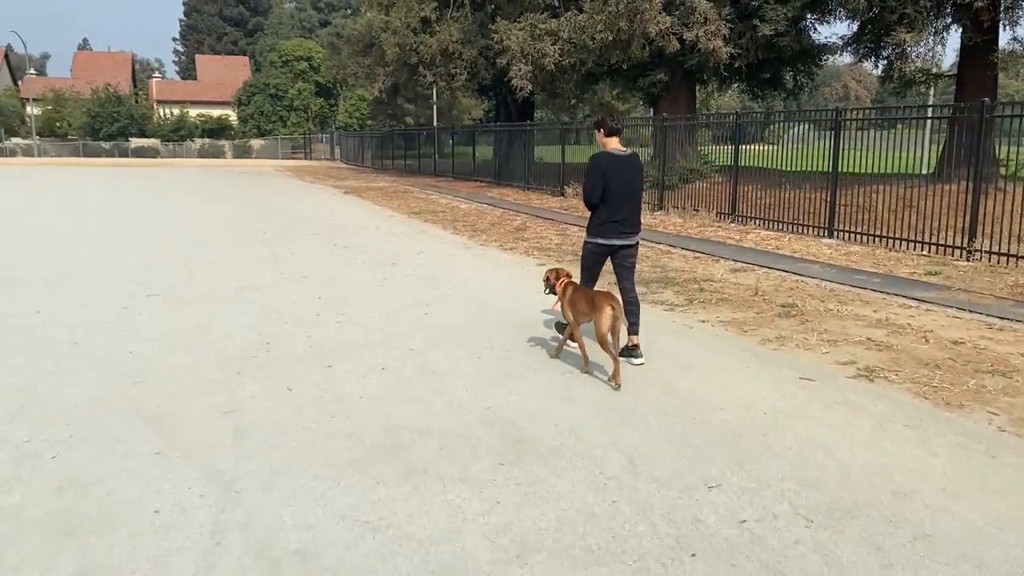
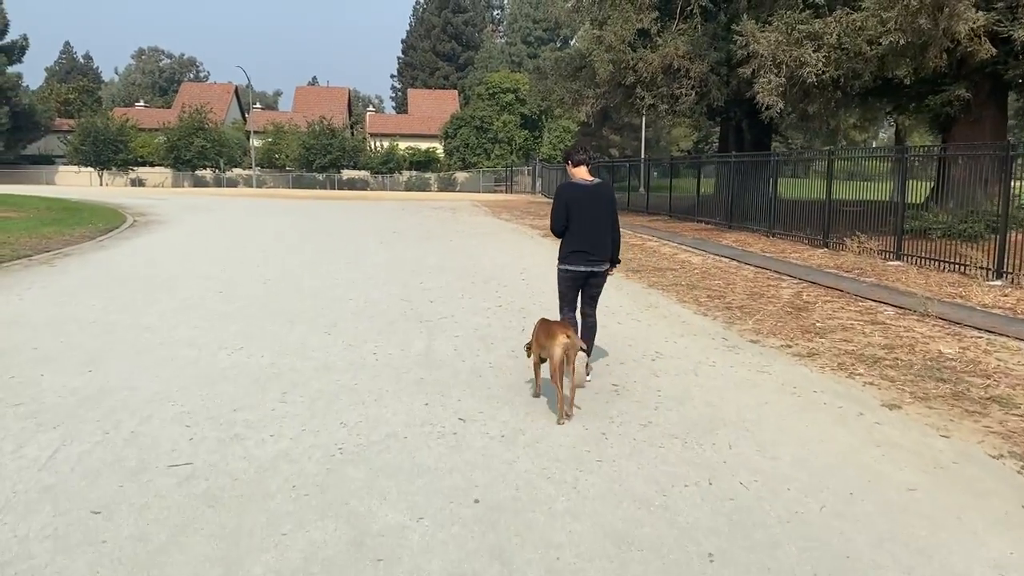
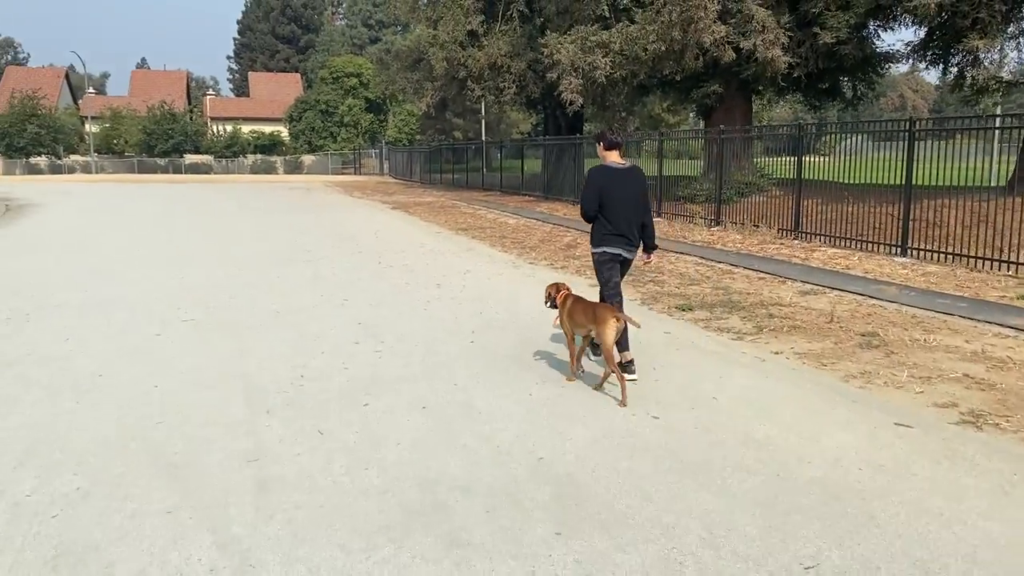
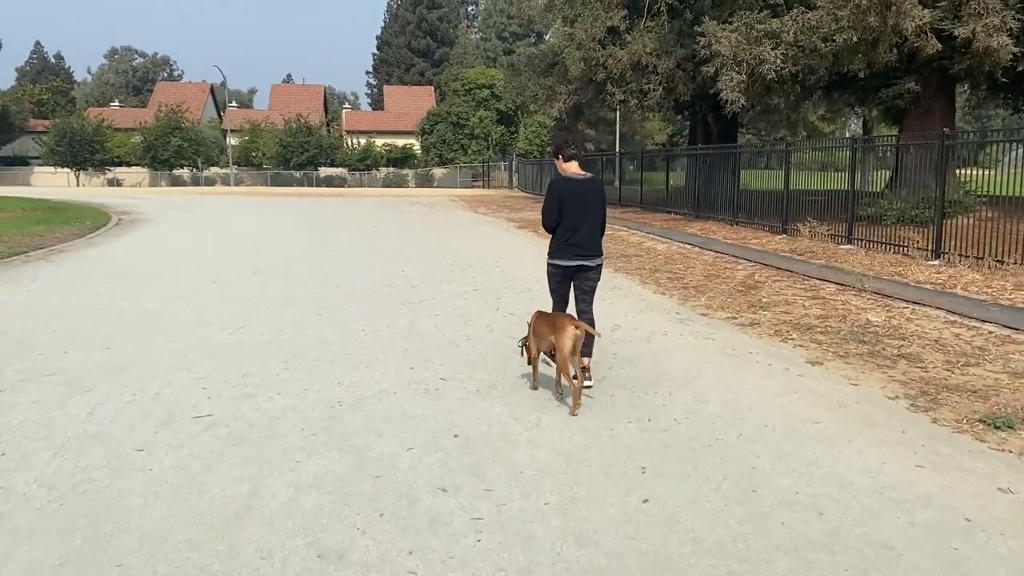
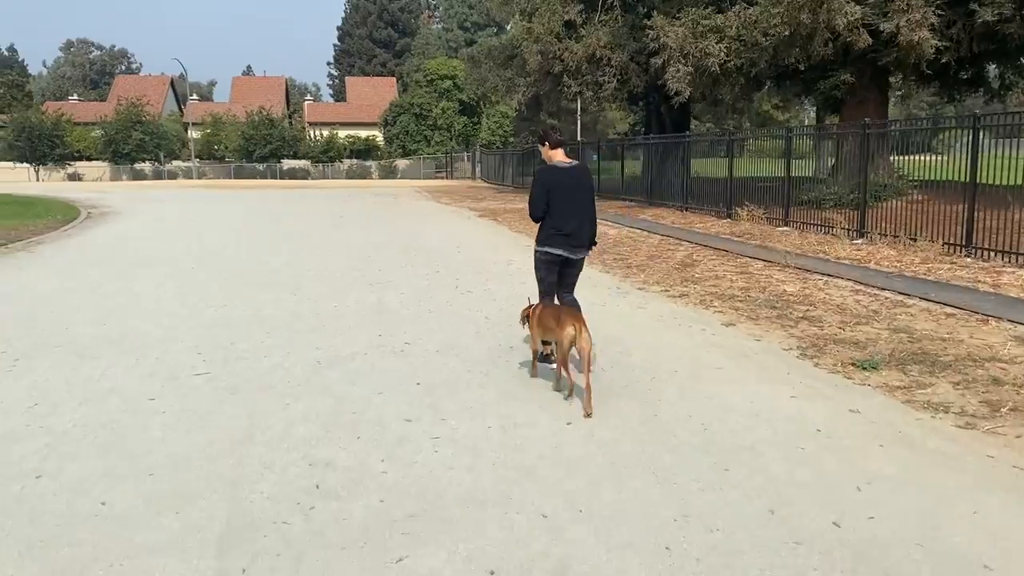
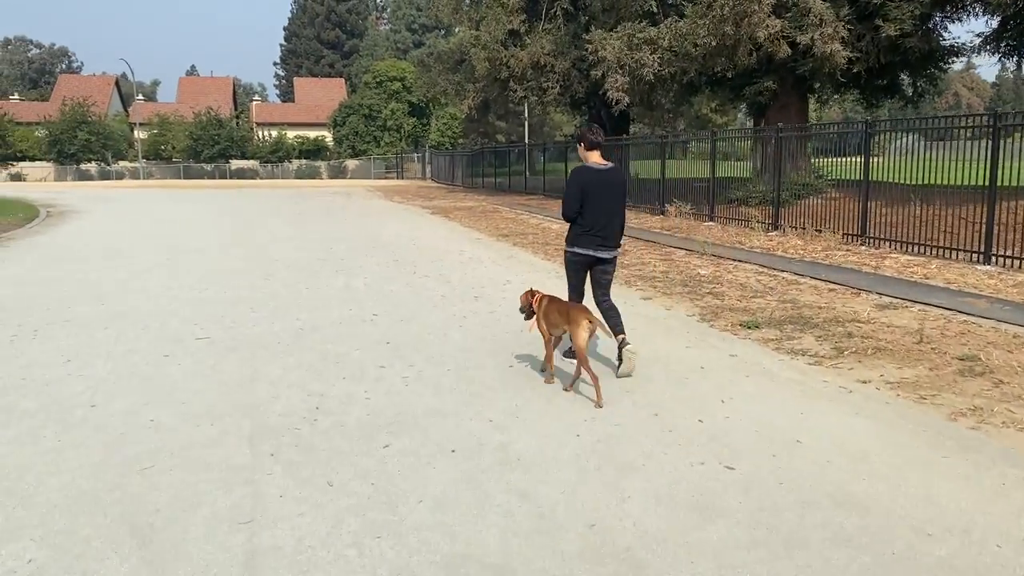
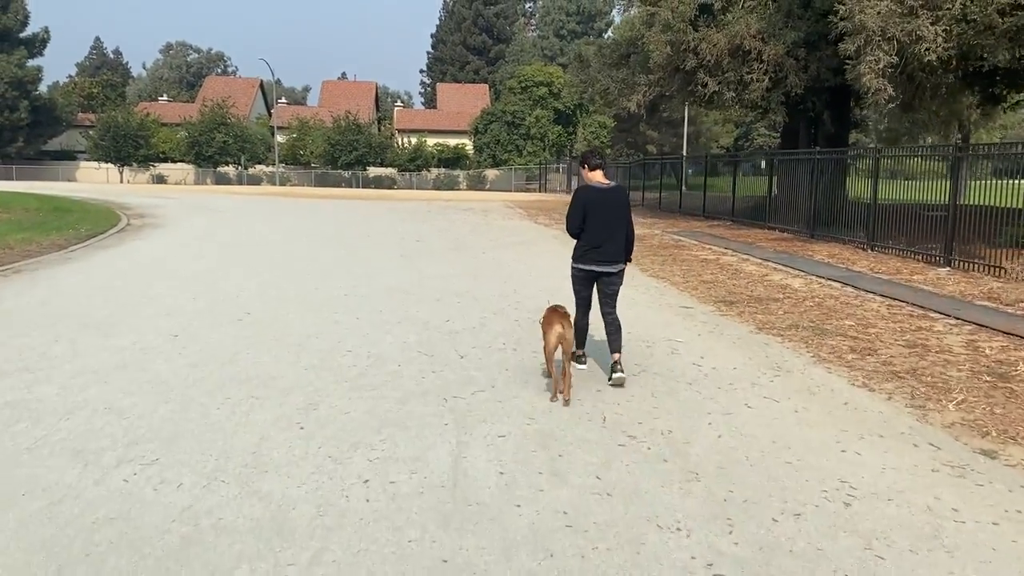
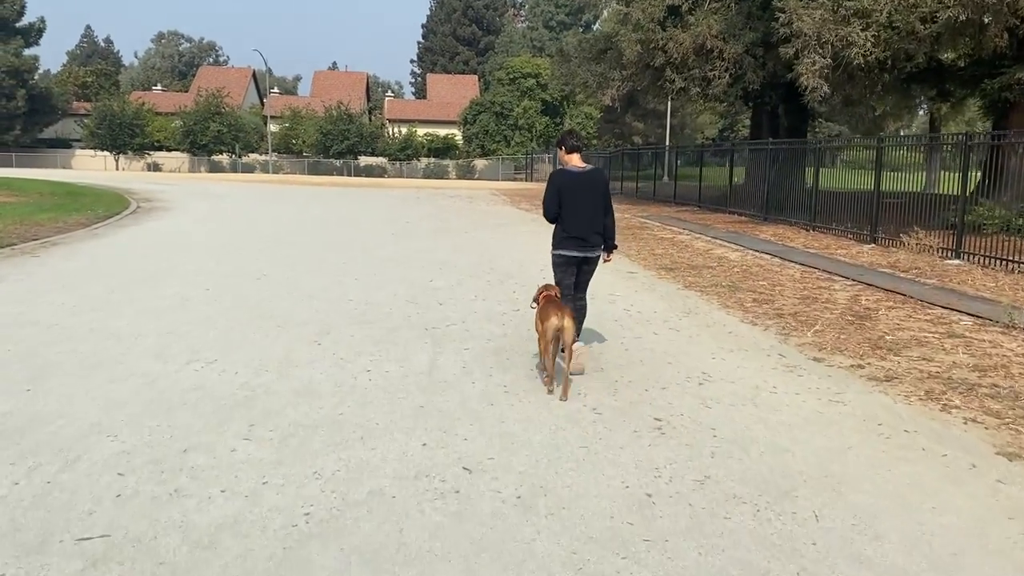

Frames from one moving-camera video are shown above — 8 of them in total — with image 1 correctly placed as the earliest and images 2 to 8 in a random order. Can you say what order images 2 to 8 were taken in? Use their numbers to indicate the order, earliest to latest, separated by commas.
3, 6, 5, 4, 2, 8, 7
